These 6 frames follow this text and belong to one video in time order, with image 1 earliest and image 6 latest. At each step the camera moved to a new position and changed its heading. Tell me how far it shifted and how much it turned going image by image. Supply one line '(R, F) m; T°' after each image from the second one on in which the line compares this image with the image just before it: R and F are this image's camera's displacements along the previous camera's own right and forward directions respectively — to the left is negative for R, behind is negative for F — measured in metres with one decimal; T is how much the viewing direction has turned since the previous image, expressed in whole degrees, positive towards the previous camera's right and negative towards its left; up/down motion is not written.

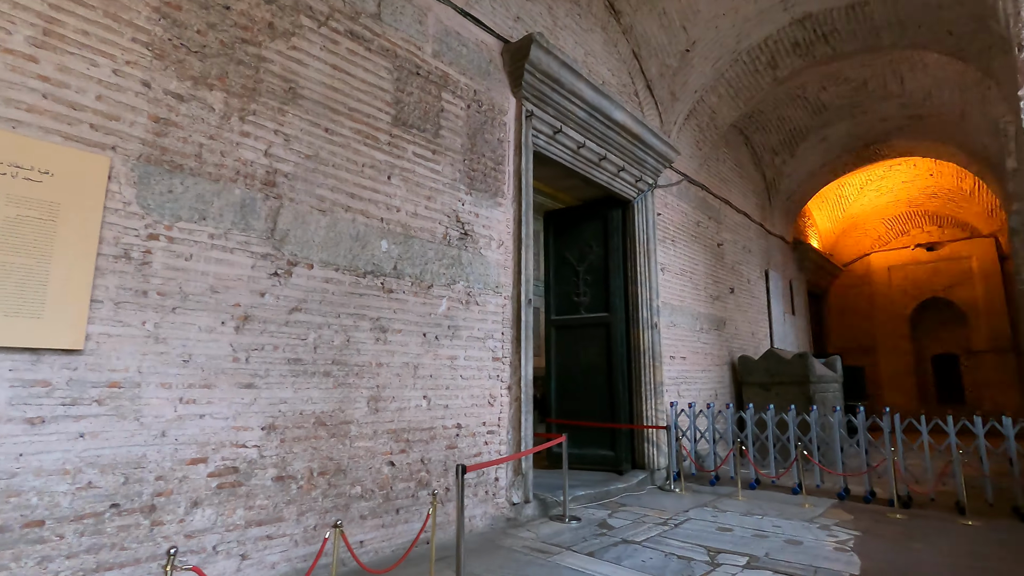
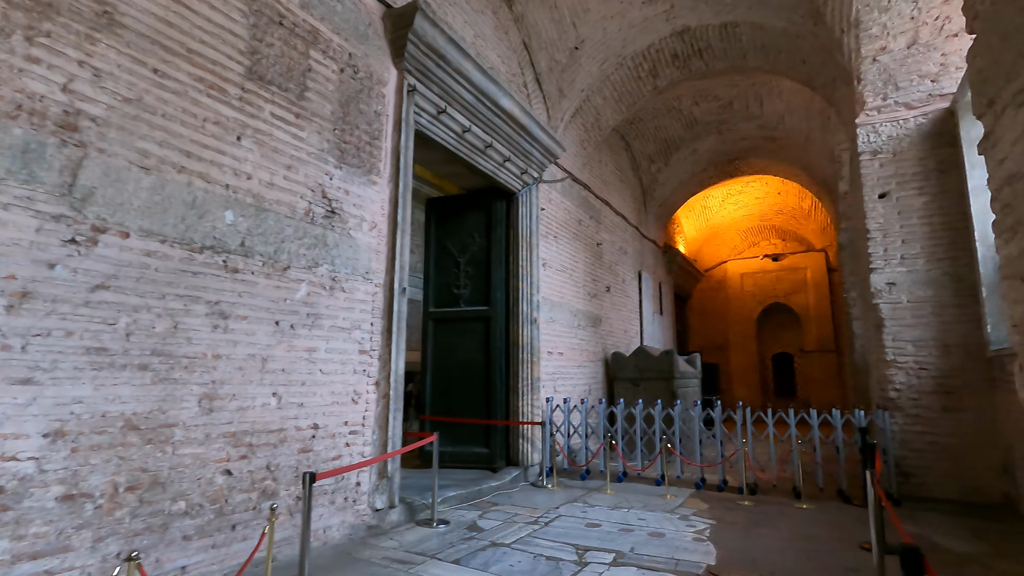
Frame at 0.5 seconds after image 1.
(+0.1, +0.2) m; +12°
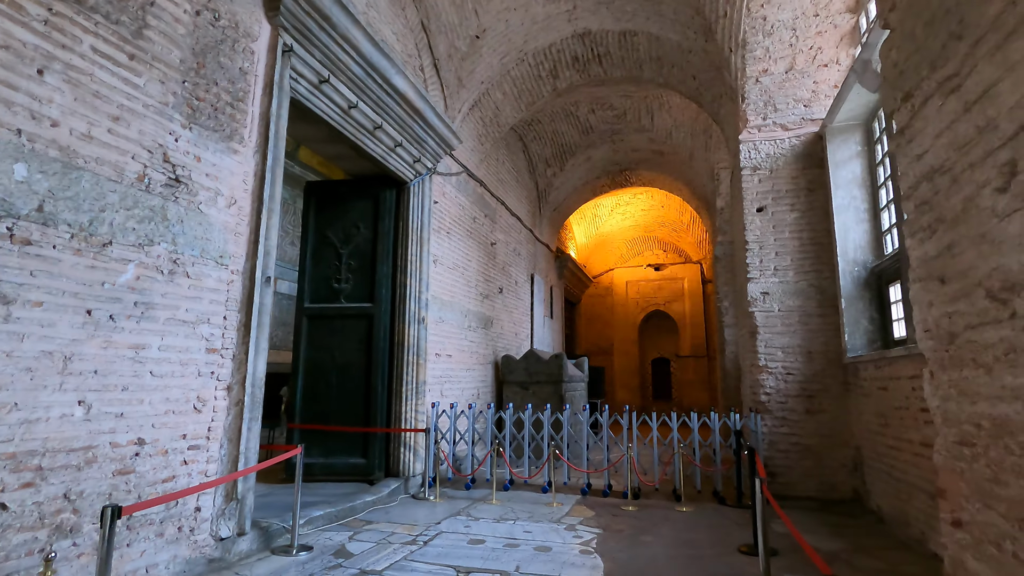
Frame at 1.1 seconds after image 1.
(0.0, +0.3) m; +11°
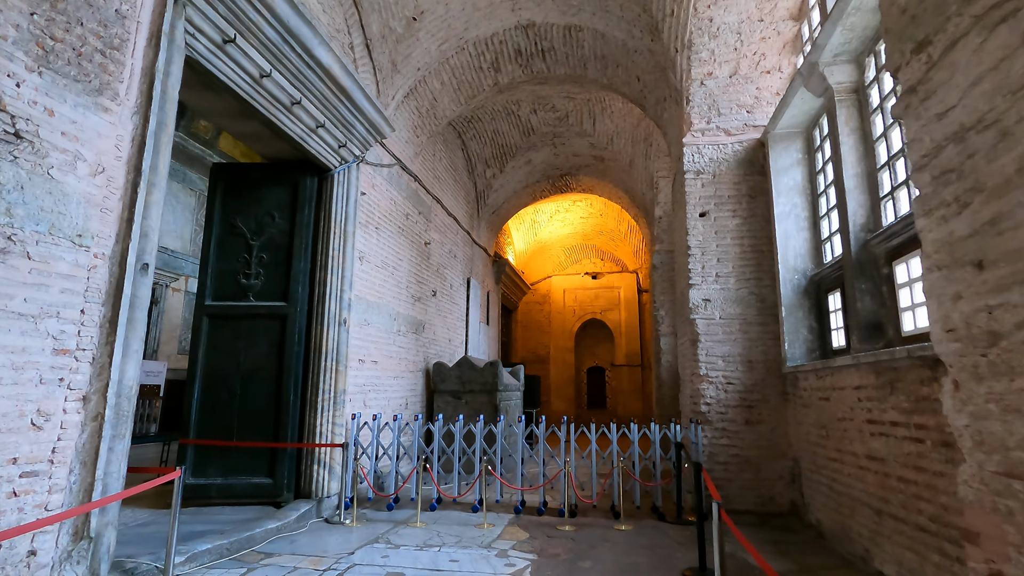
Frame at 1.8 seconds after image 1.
(0.0, +0.4) m; +7°
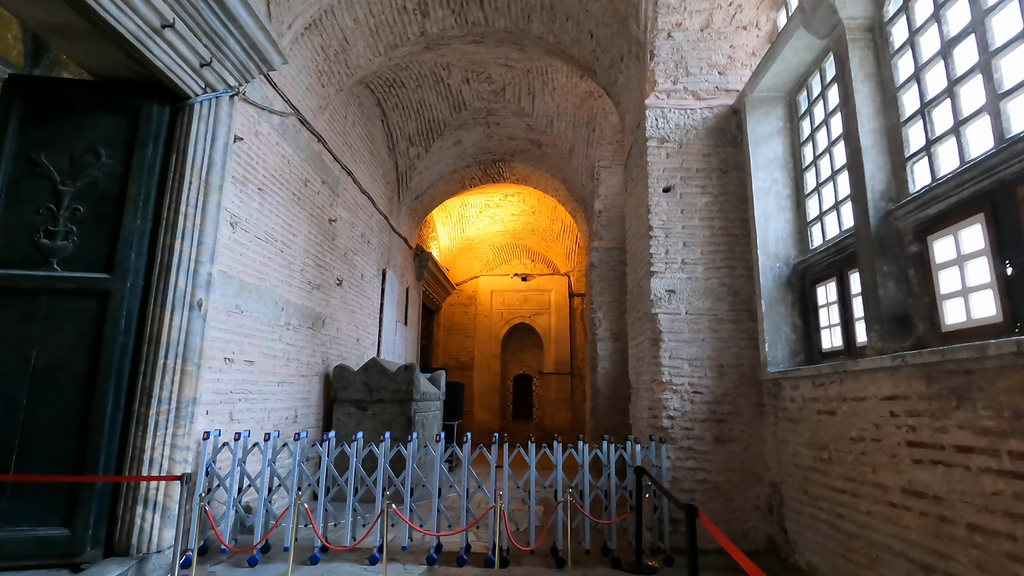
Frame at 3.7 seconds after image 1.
(0.0, +1.1) m; +8°
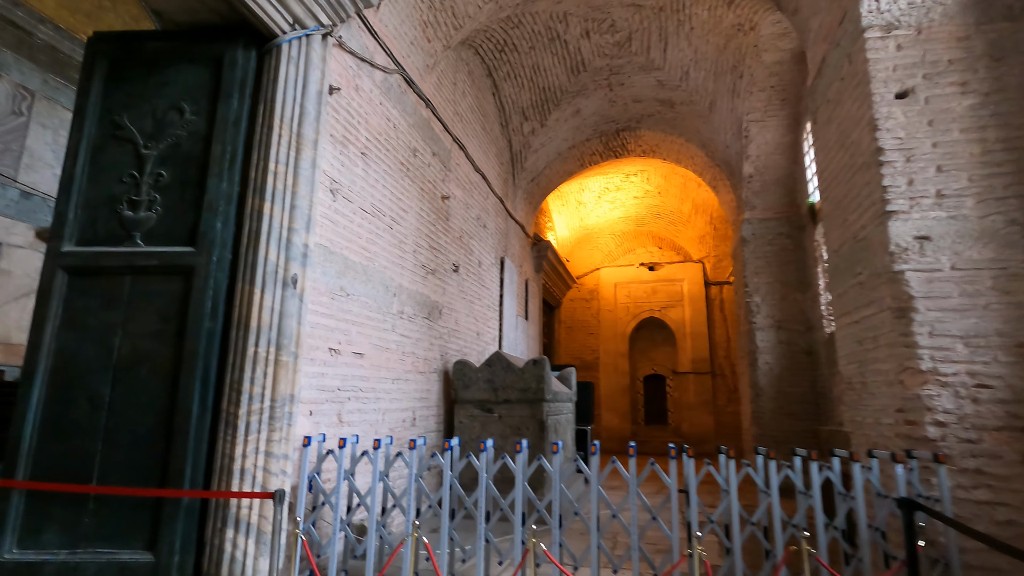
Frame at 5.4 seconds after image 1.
(-0.3, +1.0) m; -12°
